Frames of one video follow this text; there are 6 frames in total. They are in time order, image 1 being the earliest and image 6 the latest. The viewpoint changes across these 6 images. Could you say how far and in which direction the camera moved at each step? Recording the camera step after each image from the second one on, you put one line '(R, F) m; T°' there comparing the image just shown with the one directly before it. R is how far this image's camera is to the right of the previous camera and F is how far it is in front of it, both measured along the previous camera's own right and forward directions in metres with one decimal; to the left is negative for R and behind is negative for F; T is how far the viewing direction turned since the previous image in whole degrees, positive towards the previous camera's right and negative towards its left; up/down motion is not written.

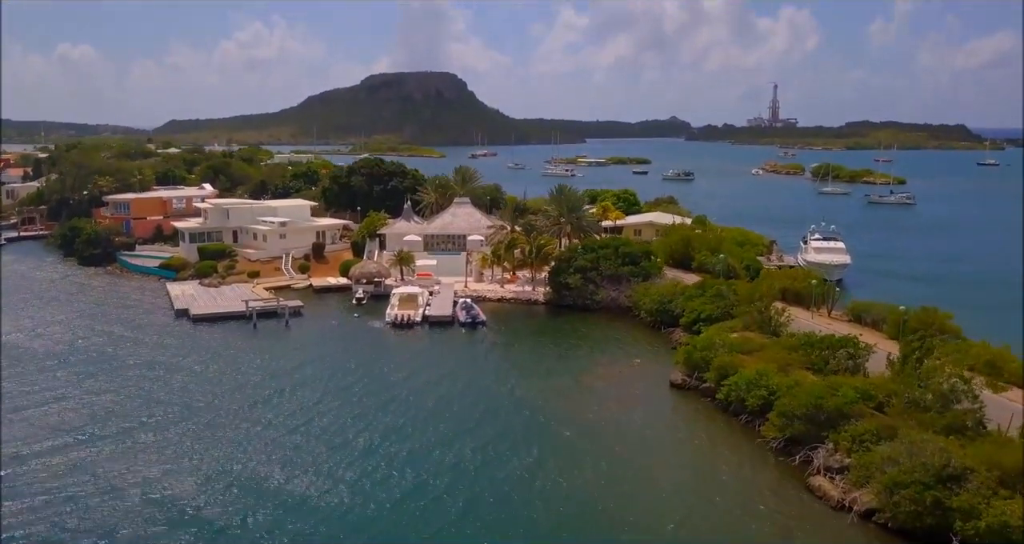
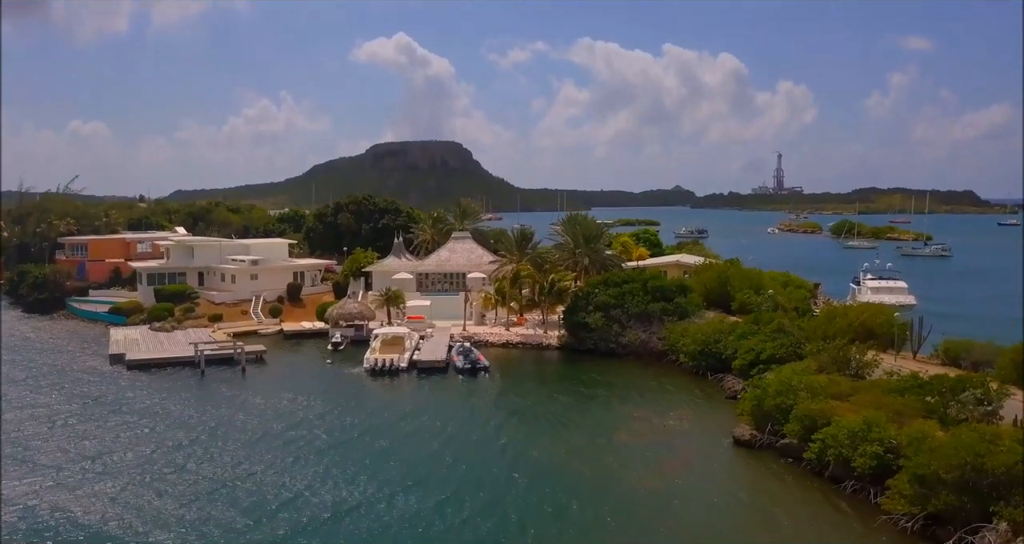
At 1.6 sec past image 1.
(-0.3, +8.8) m; 0°
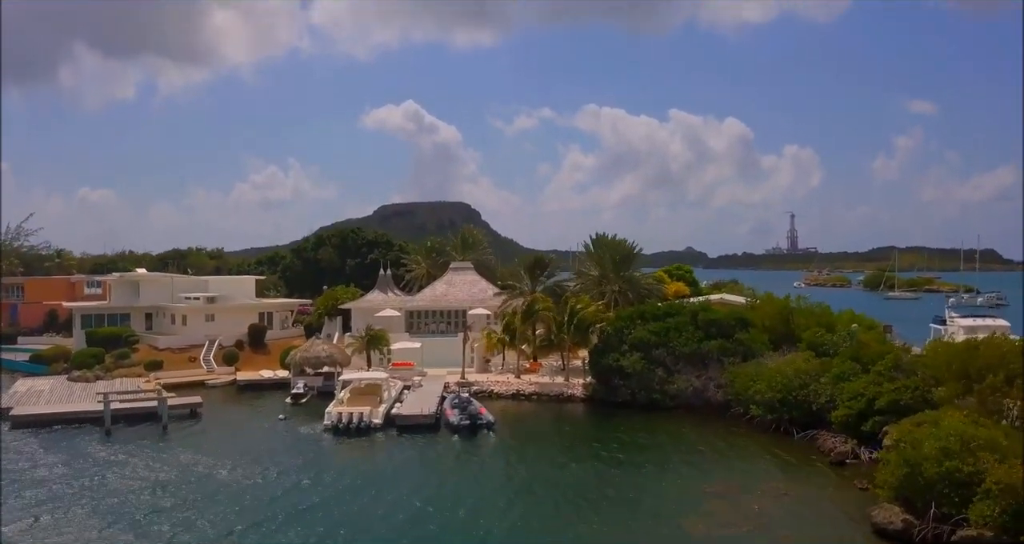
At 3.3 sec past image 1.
(-0.3, +9.5) m; -1°
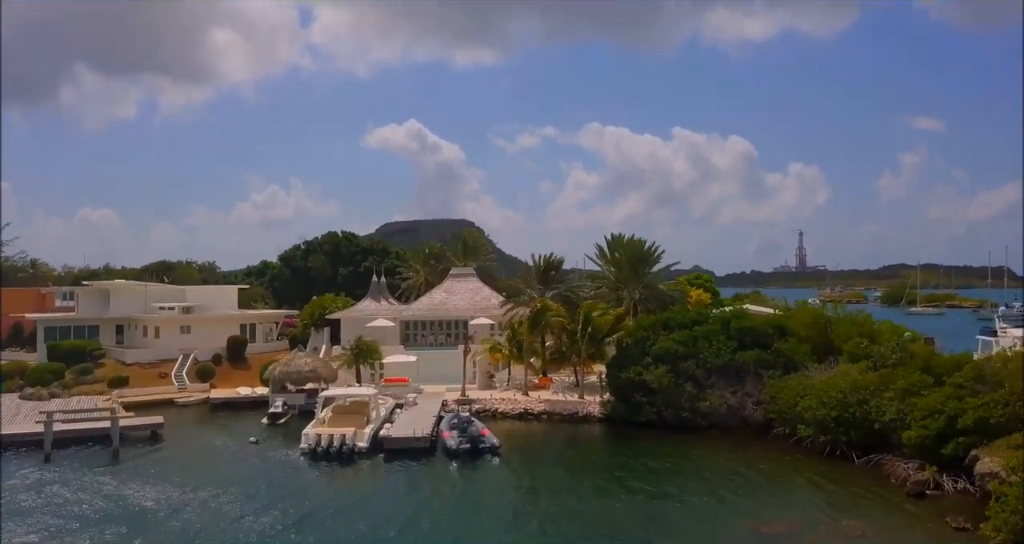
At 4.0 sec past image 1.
(-0.2, +4.0) m; 0°
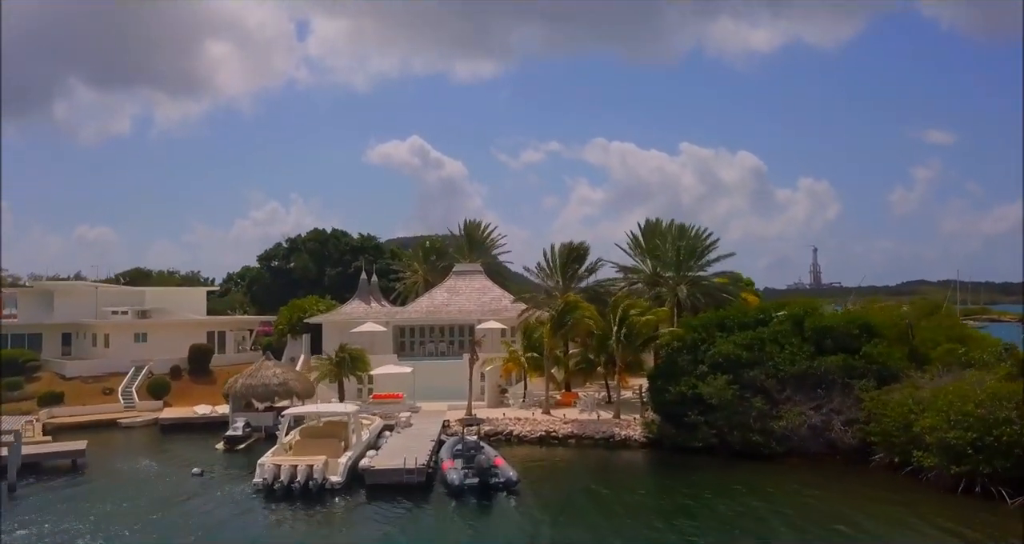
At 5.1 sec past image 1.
(-0.6, +6.1) m; 0°
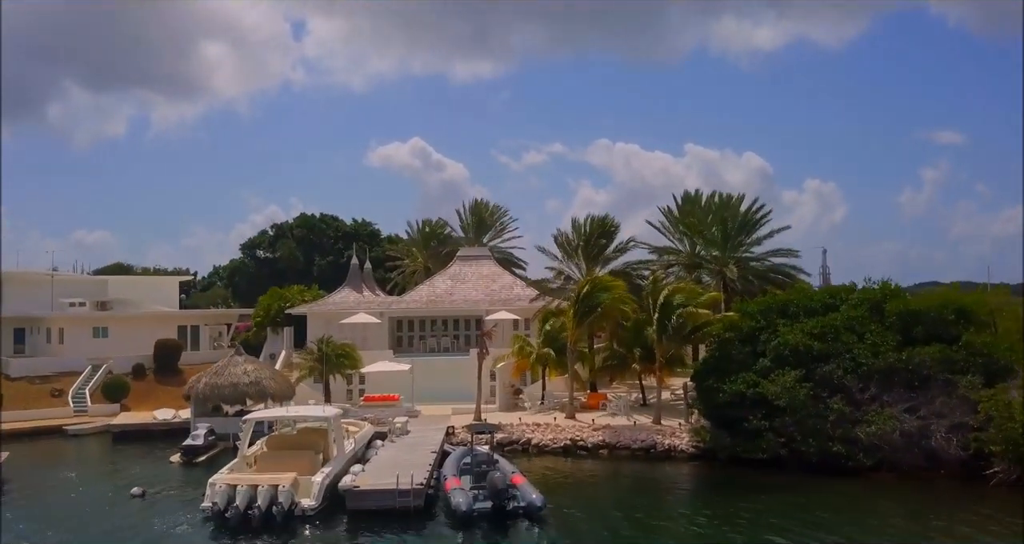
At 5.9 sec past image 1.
(-0.6, +4.3) m; 0°
